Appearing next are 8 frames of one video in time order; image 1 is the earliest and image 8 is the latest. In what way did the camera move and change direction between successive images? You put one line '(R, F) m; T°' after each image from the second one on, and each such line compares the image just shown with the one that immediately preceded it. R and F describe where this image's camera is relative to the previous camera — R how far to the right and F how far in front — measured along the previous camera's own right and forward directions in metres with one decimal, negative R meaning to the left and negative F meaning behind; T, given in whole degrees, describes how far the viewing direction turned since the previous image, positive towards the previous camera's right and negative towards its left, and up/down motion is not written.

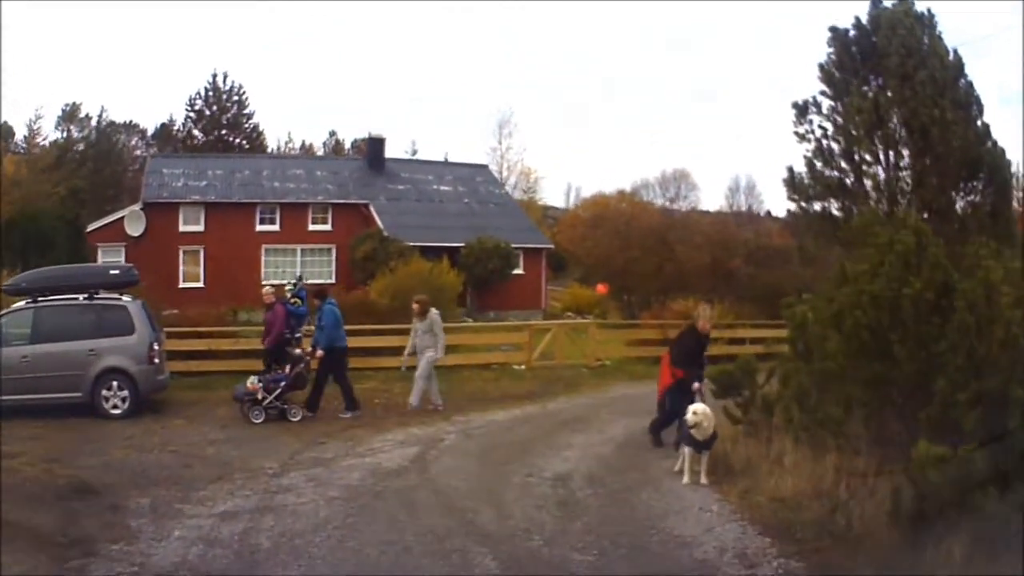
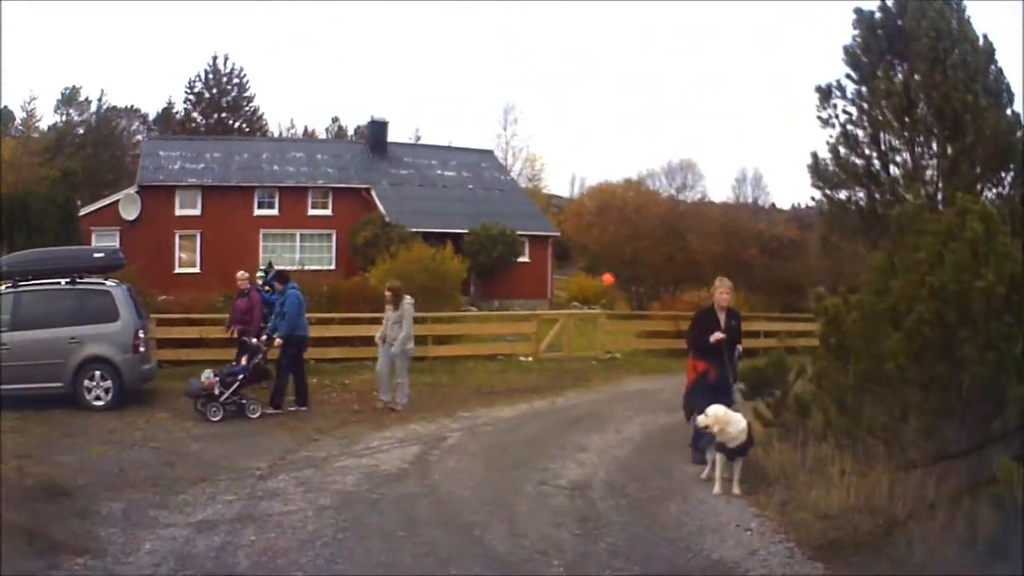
(-0.1, +0.9) m; 0°
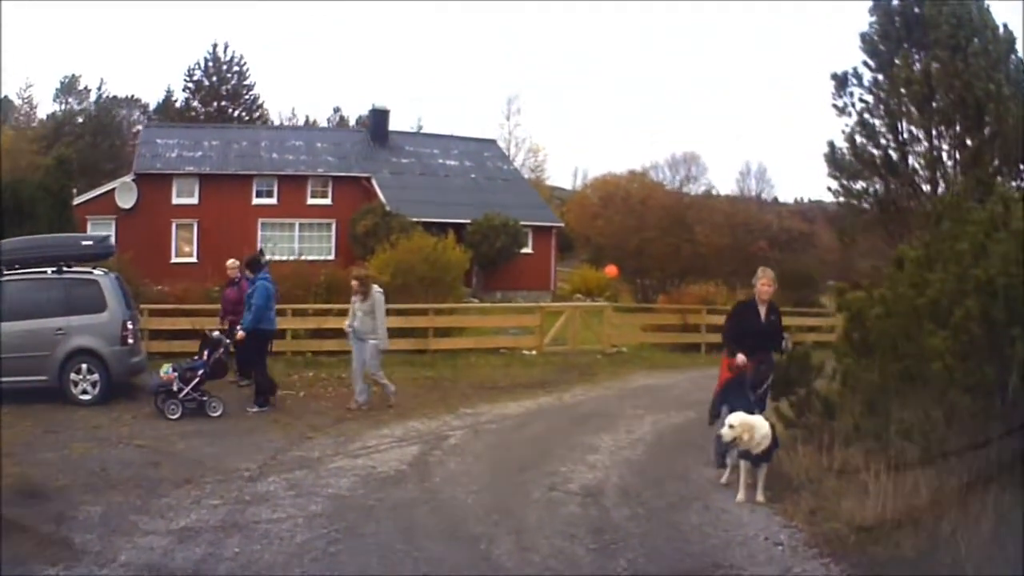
(0.0, +0.6) m; 0°
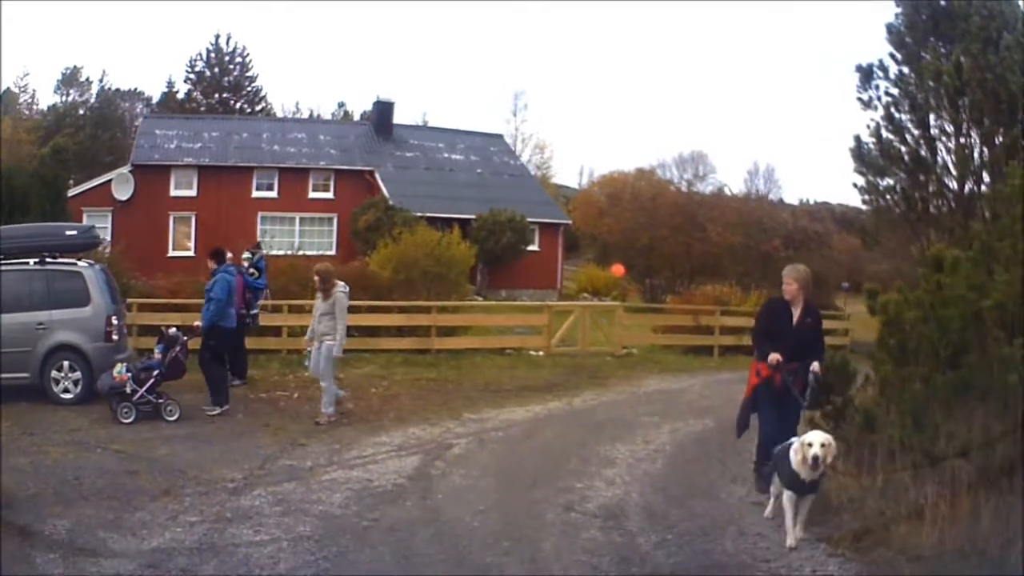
(-0.1, +0.7) m; 0°
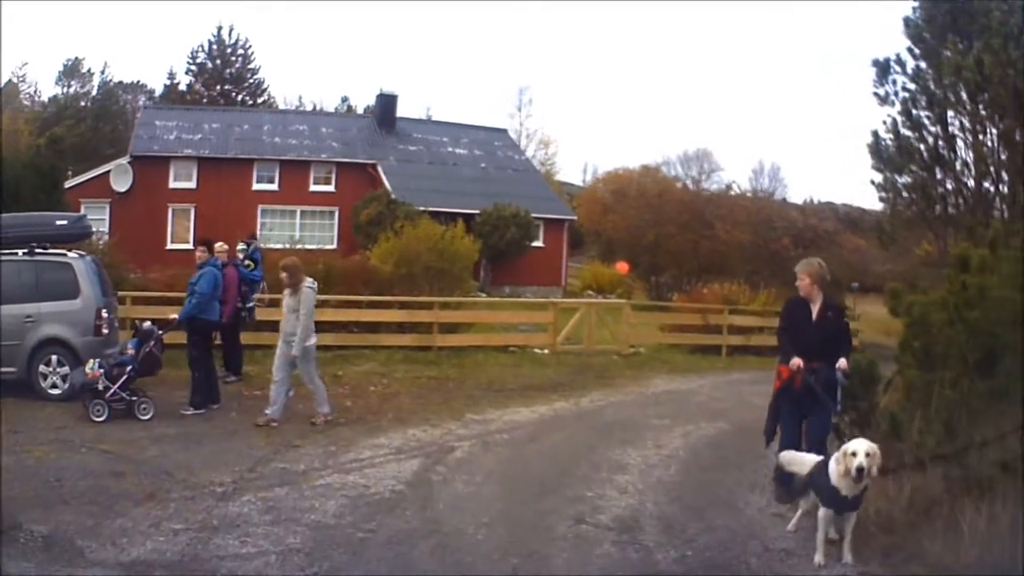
(0.0, +0.4) m; 0°
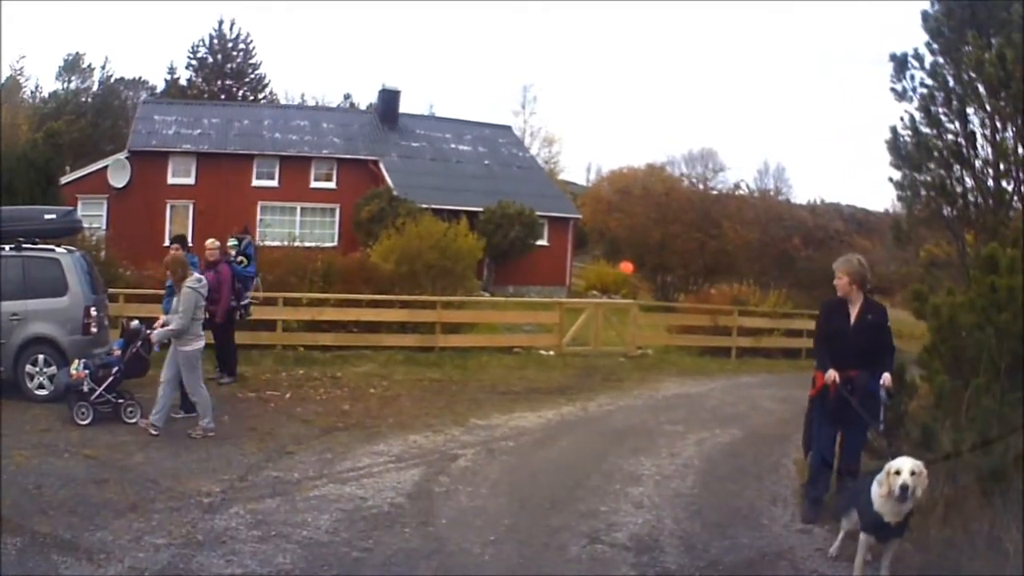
(0.0, +0.5) m; 0°
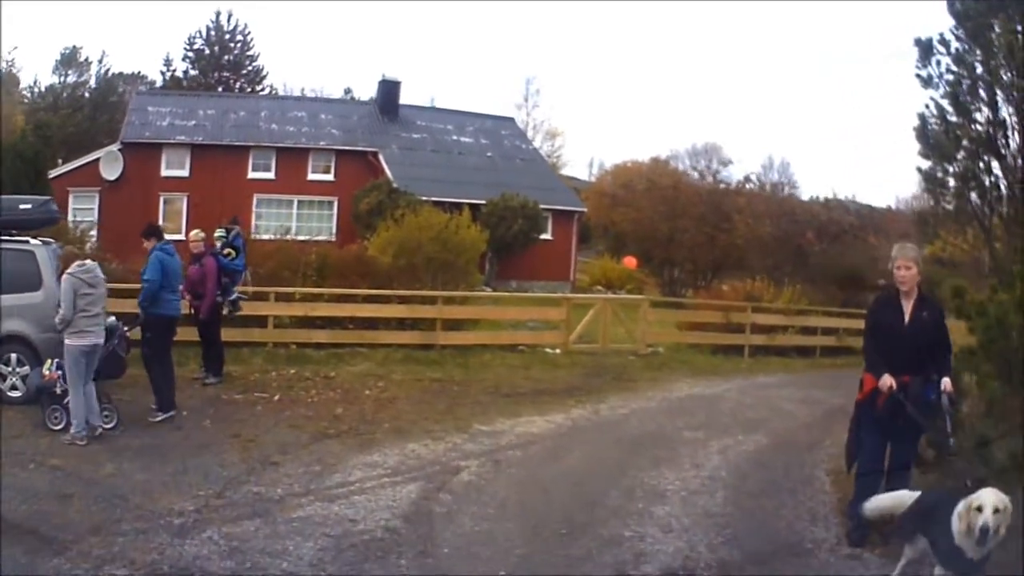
(0.0, +0.8) m; 0°
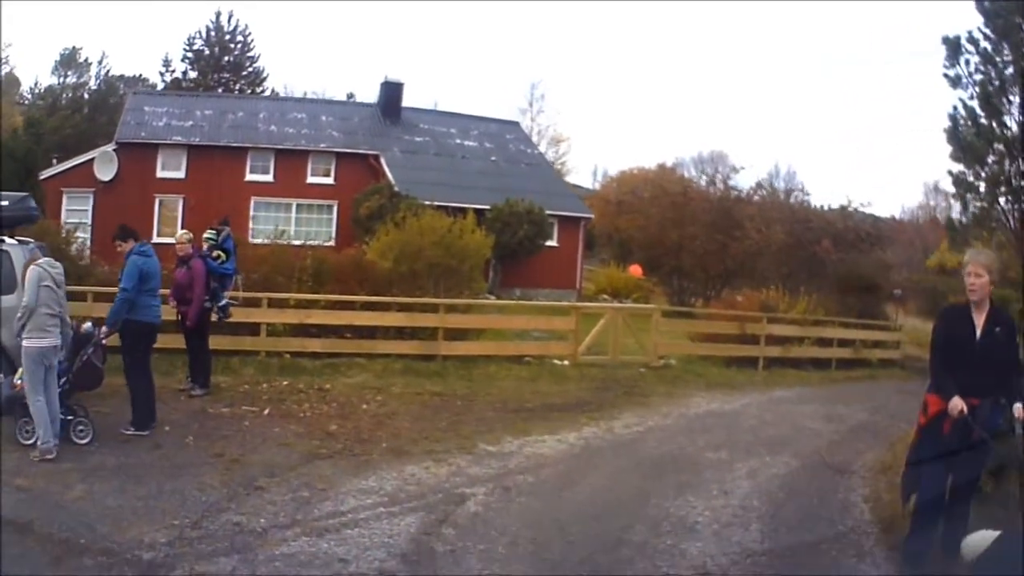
(-0.1, +0.7) m; 0°
